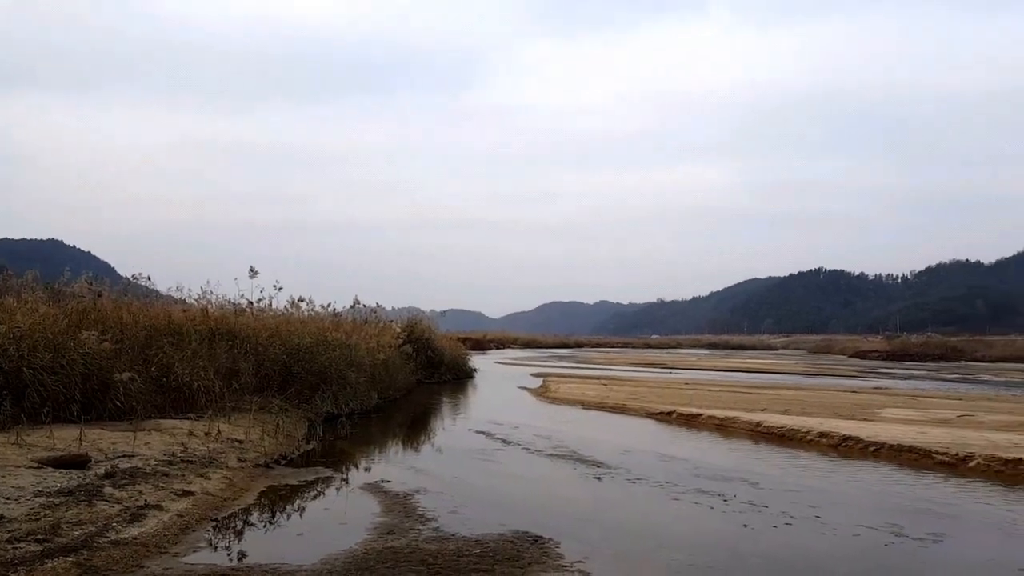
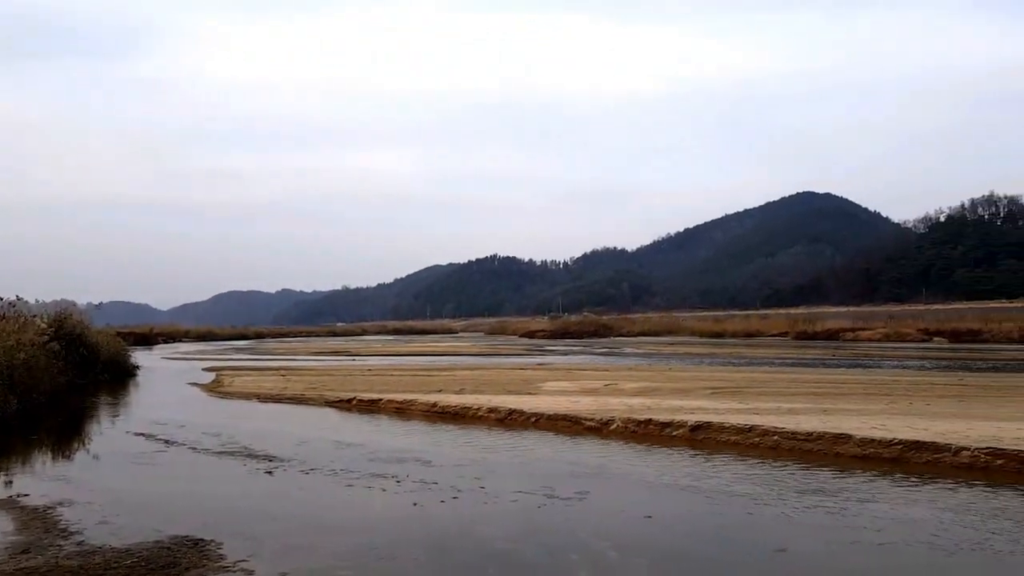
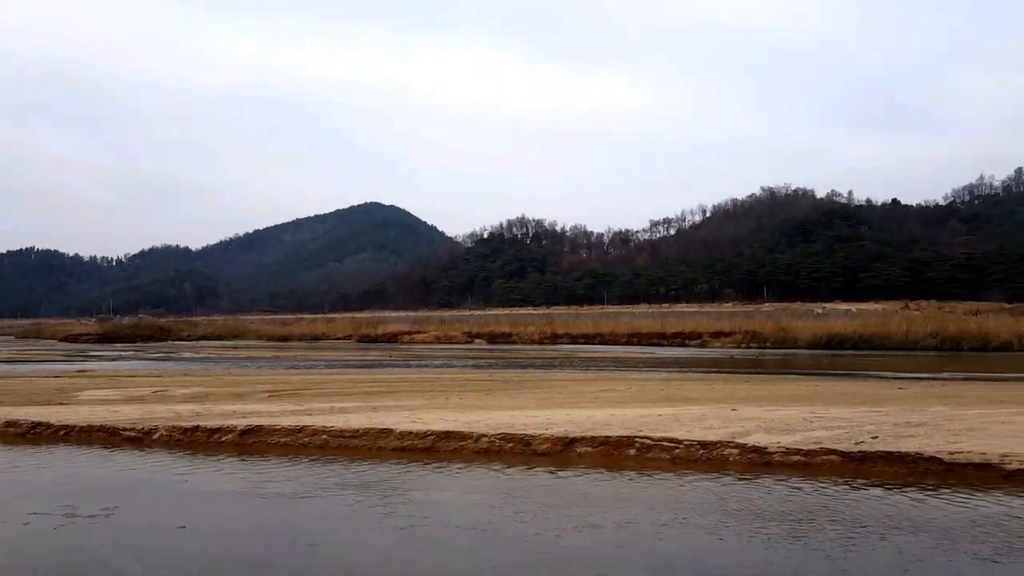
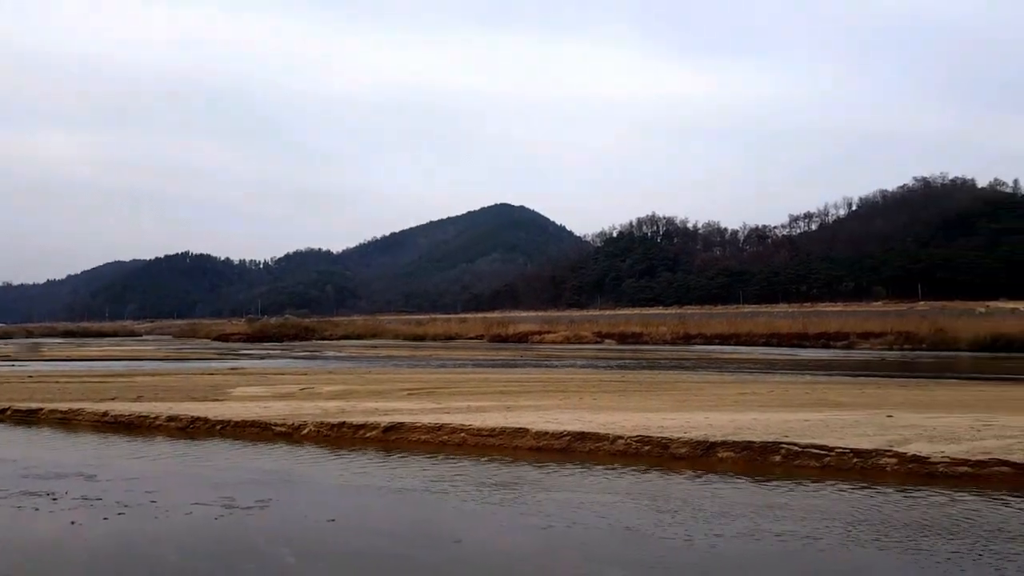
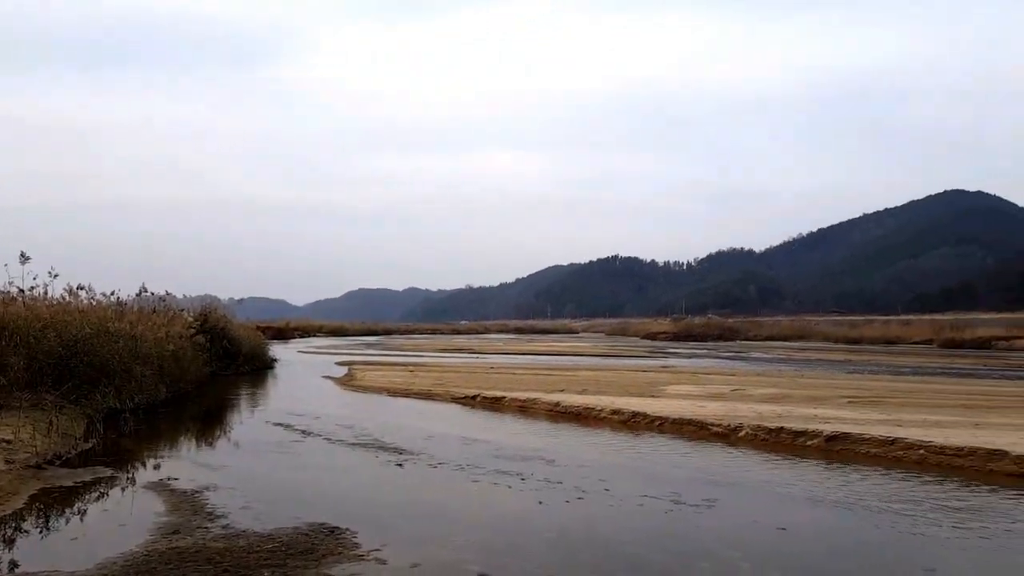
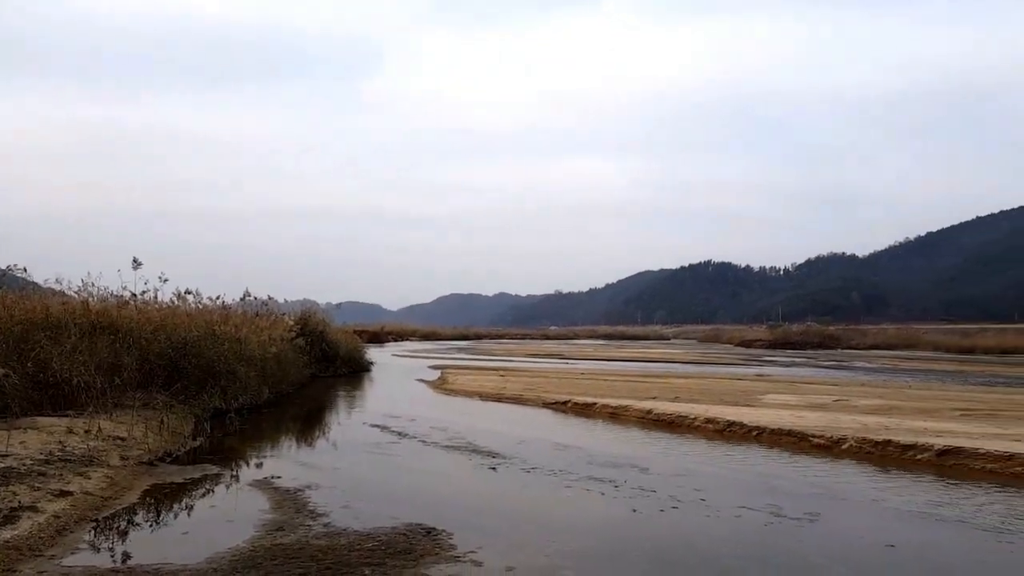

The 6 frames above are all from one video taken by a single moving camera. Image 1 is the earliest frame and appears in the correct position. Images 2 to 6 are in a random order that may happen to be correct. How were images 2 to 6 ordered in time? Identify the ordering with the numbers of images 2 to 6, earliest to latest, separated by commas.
6, 5, 2, 4, 3
